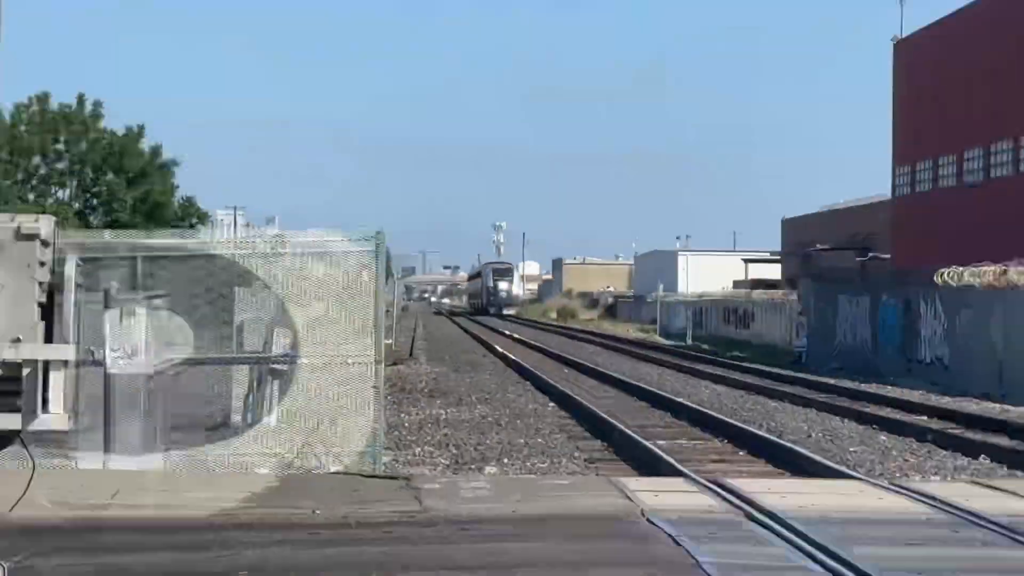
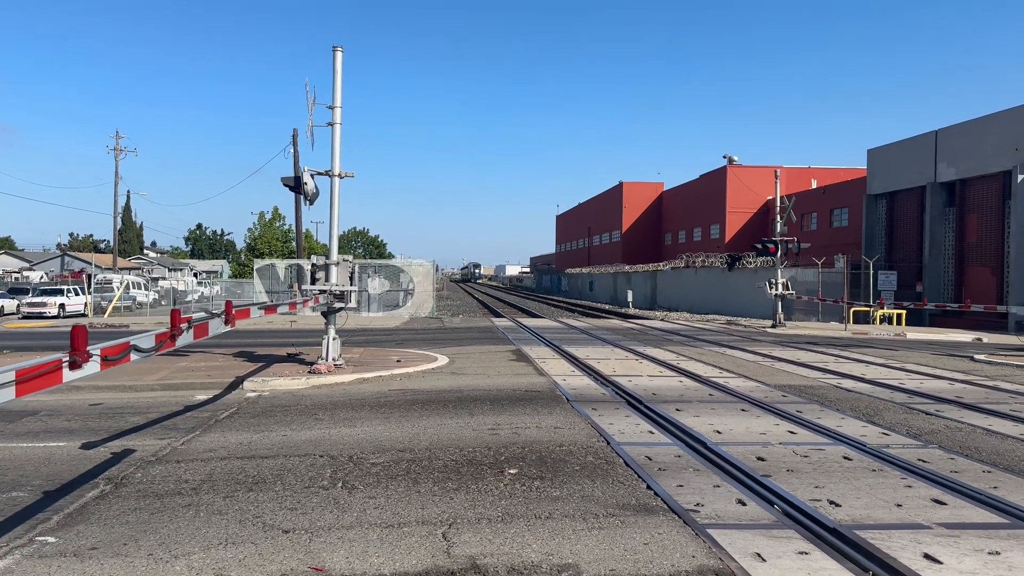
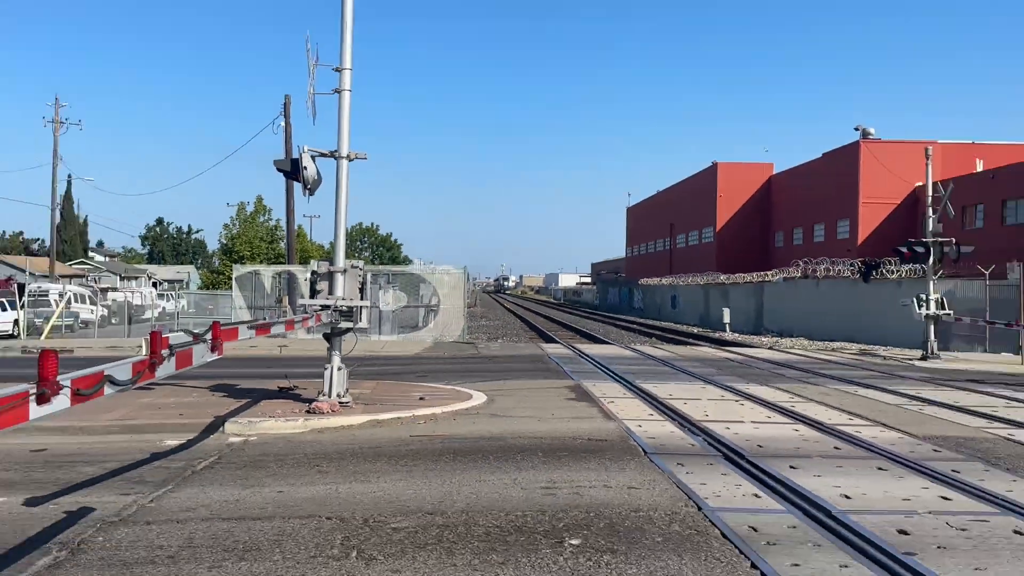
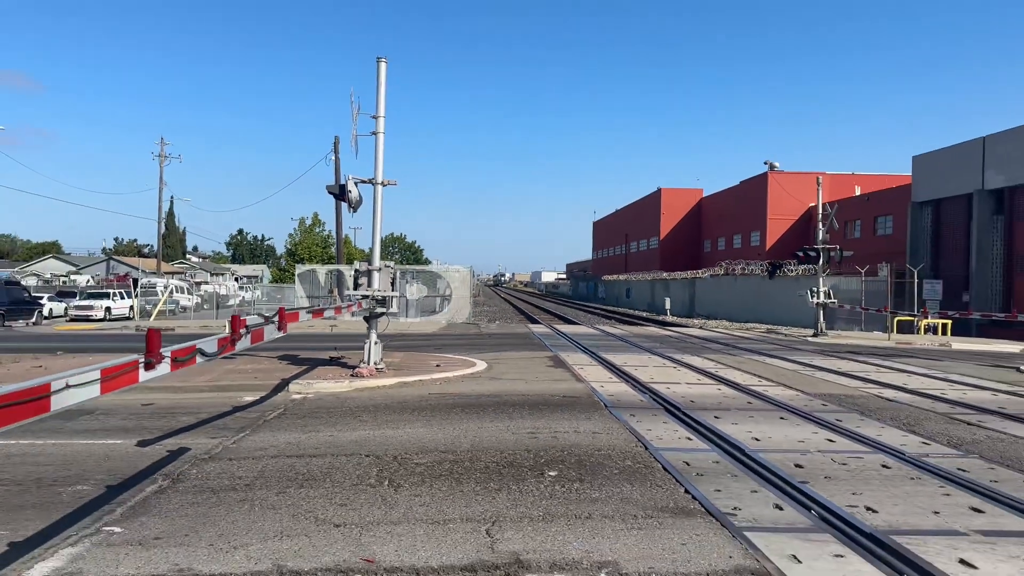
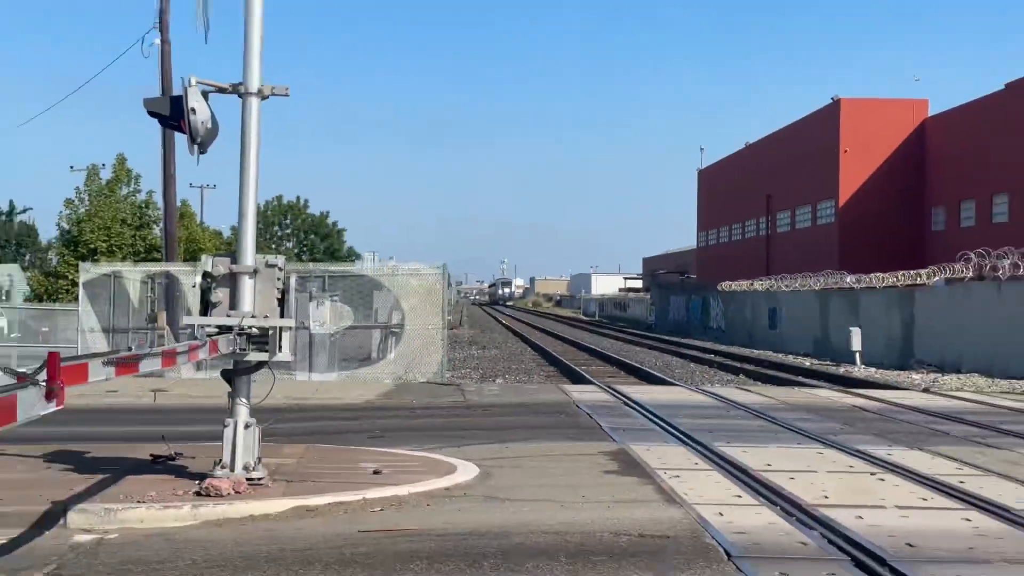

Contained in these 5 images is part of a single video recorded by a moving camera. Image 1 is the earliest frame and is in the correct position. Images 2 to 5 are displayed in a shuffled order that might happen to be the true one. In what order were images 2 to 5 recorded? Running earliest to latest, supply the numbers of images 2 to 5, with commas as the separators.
5, 3, 4, 2
